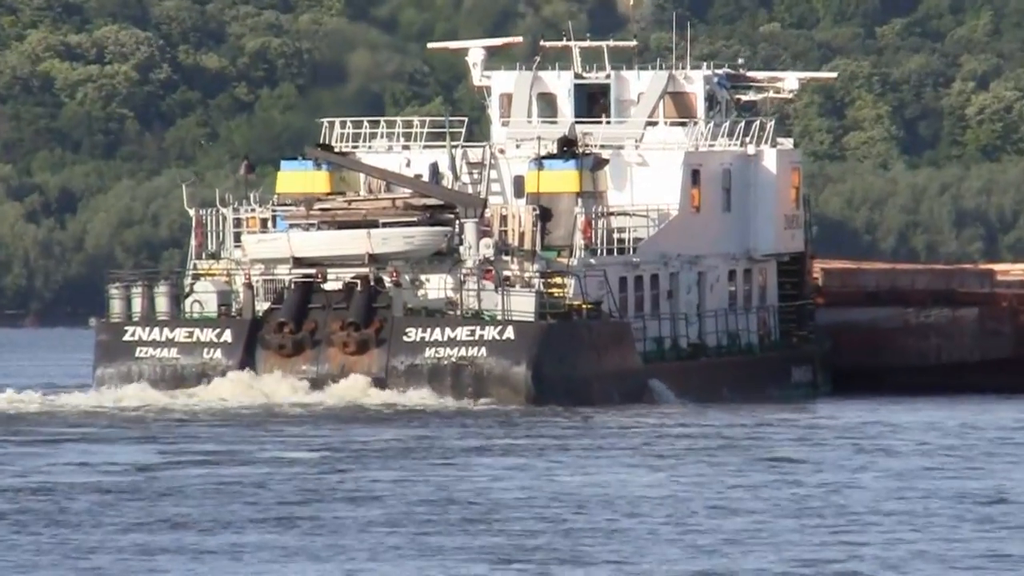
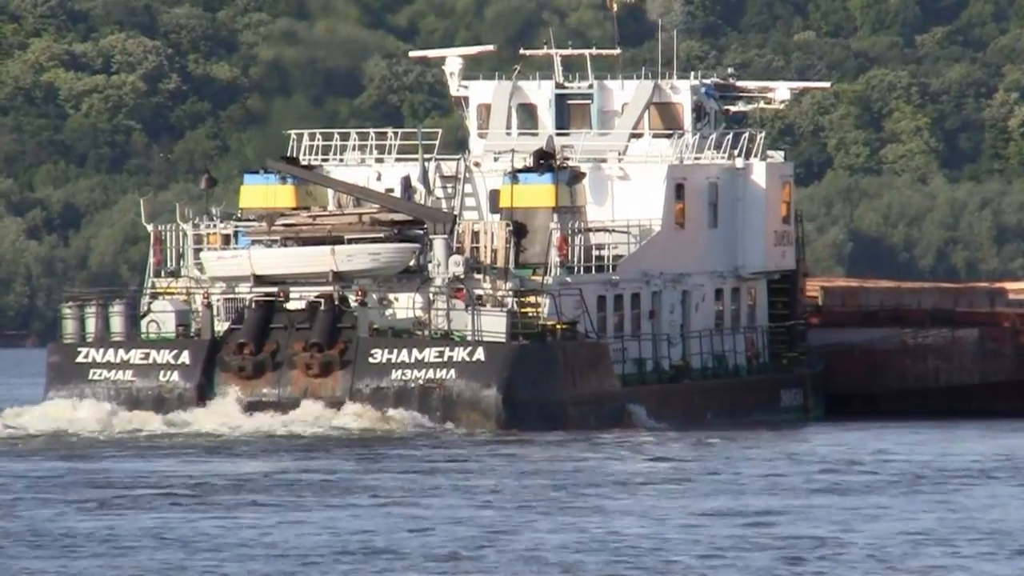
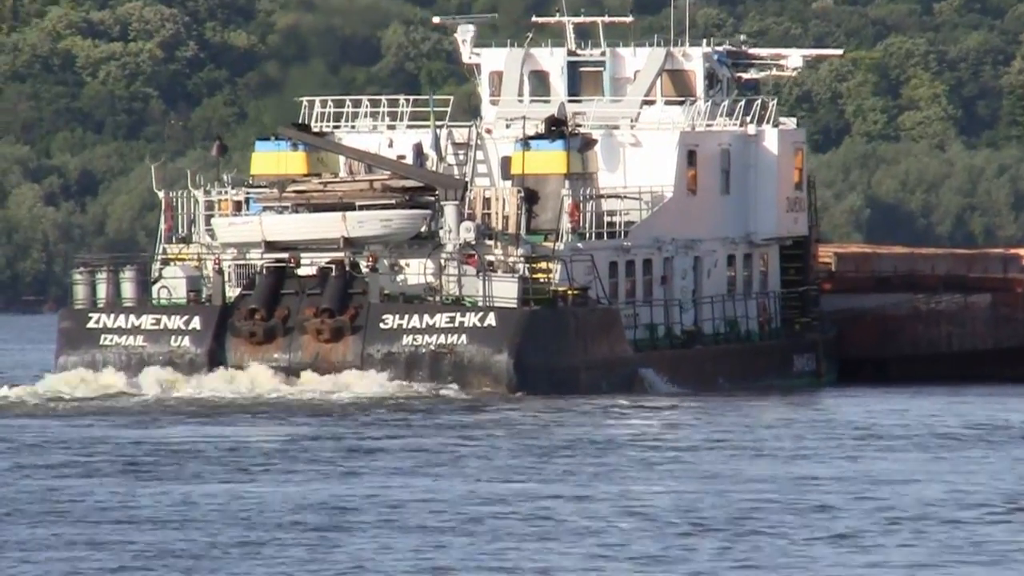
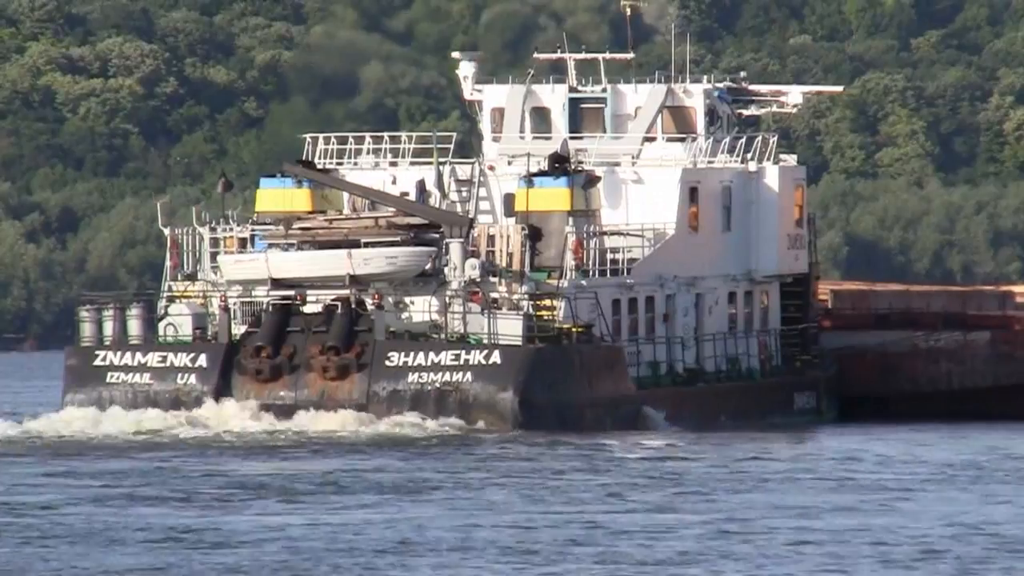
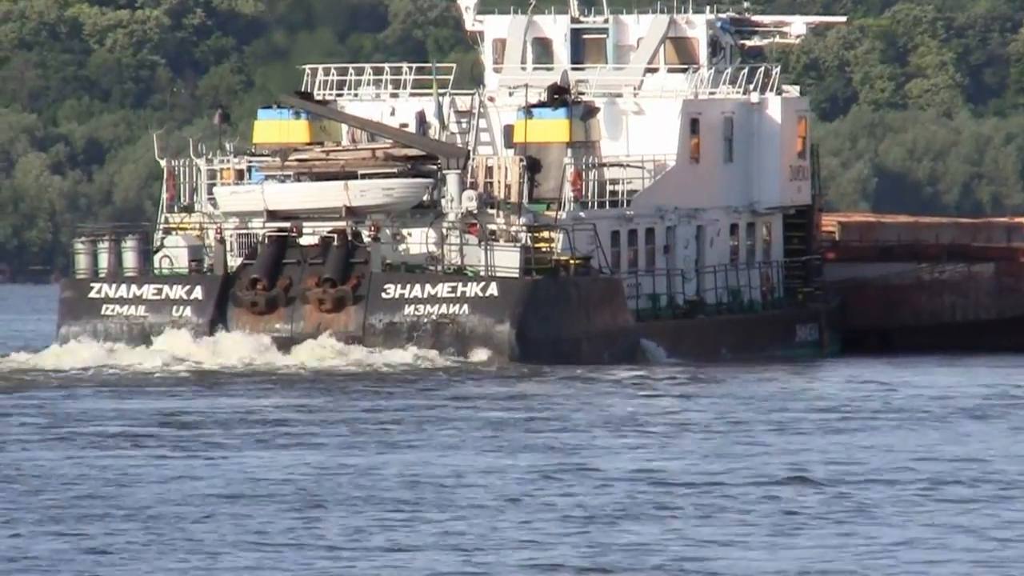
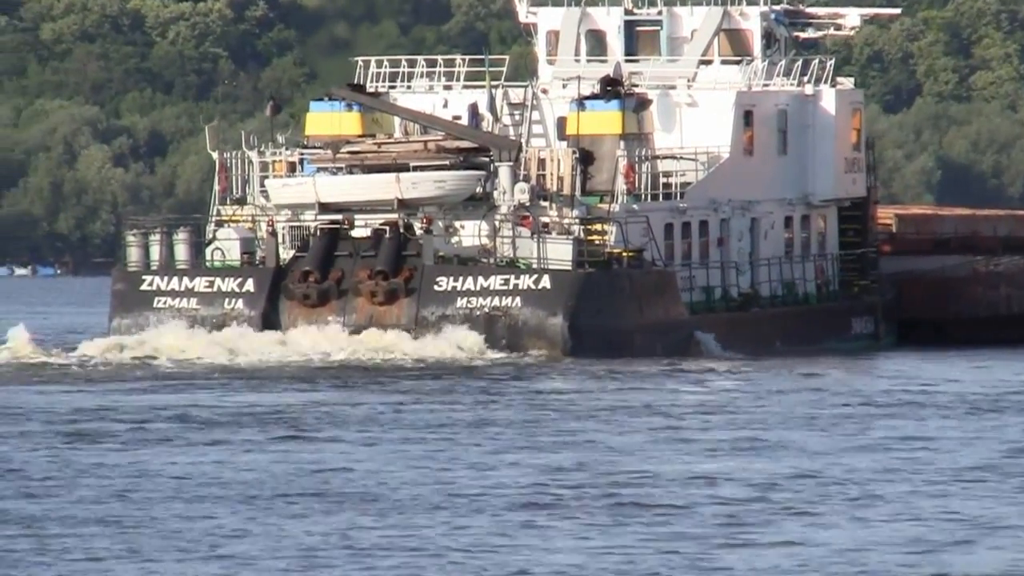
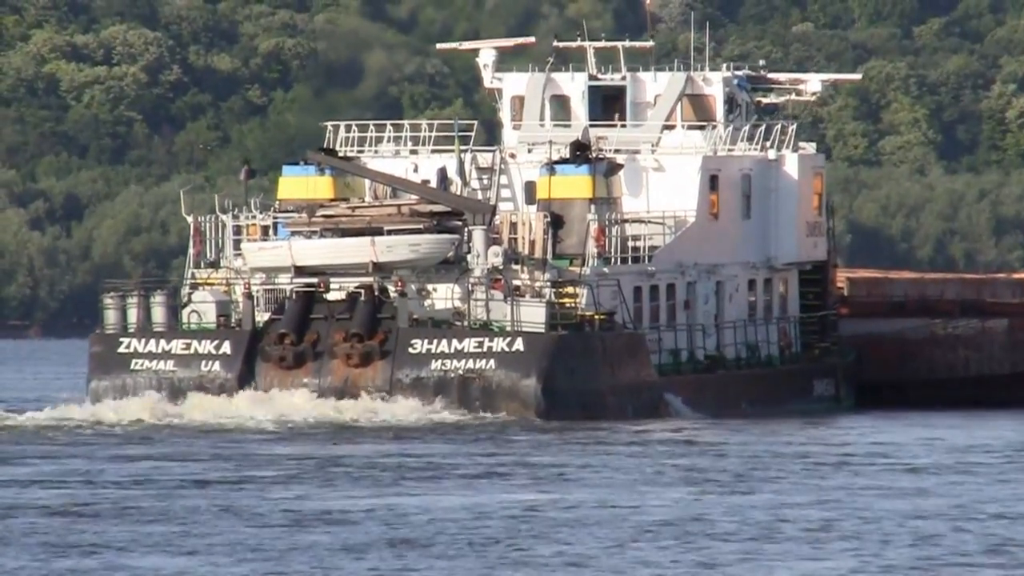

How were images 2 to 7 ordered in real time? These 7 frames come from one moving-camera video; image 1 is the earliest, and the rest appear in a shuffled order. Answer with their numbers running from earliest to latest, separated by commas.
7, 4, 2, 3, 5, 6
